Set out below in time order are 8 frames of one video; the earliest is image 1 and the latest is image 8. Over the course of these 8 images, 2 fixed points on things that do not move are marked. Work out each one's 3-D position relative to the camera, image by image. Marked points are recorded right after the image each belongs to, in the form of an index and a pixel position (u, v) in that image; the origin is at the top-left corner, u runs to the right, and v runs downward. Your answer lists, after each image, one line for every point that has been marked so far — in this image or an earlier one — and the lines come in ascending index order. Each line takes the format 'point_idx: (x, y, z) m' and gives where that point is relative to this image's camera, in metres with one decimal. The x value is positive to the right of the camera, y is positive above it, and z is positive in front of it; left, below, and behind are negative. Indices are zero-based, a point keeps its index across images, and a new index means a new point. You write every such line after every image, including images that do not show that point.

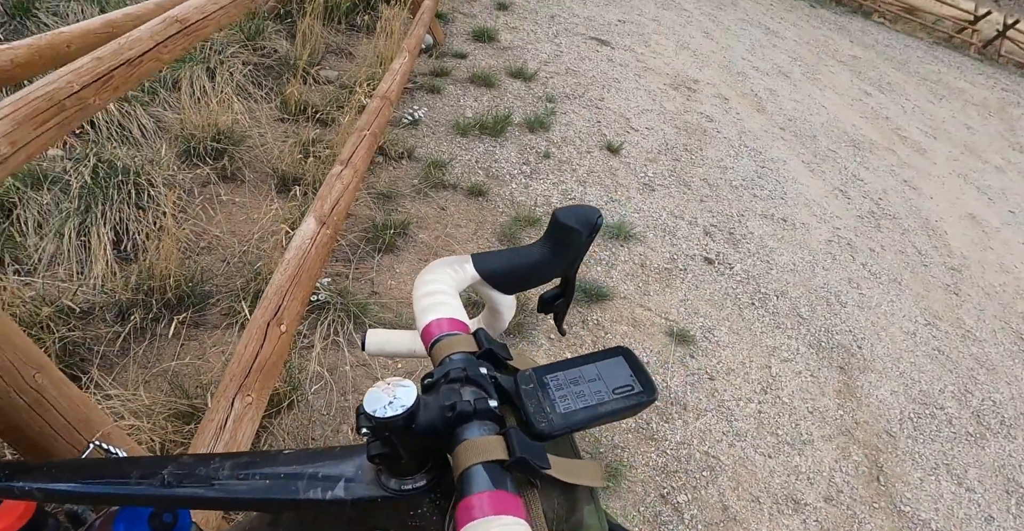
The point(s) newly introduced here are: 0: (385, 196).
0: (-0.7, +0.4, +3.8) m
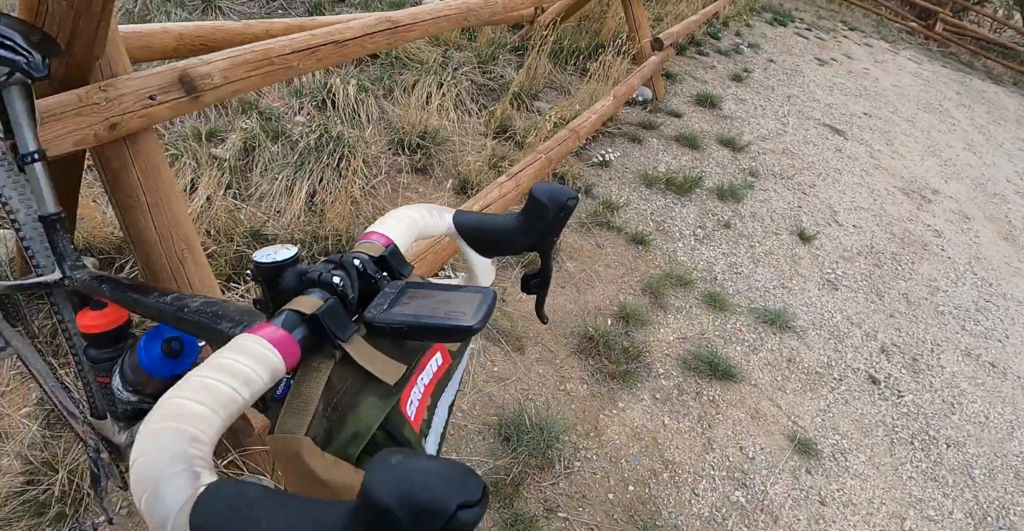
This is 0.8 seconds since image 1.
0: (+0.3, +0.3, +3.9) m
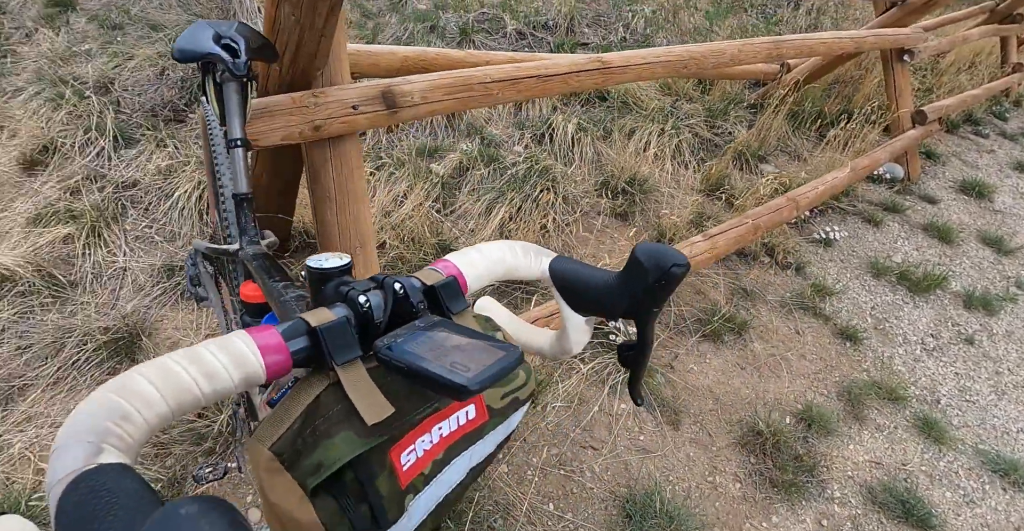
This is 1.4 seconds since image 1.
0: (+1.3, -0.2, +3.5) m
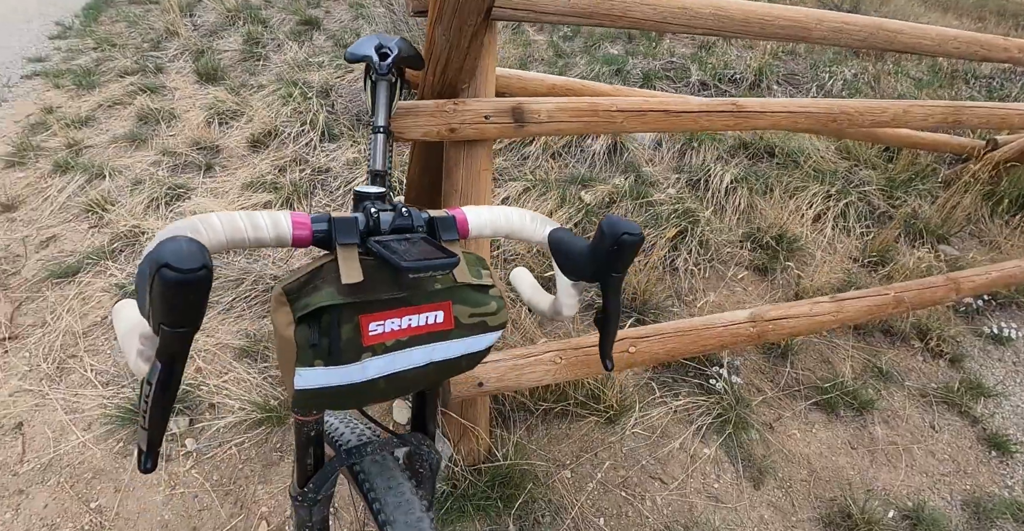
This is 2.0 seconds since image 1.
0: (+1.8, -0.5, +3.3) m
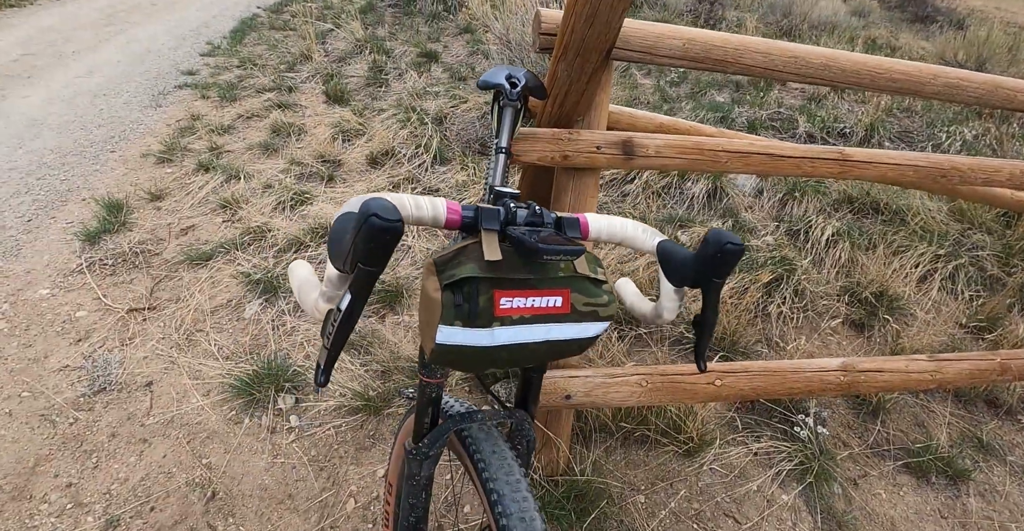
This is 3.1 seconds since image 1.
0: (+2.2, -0.9, +3.1) m
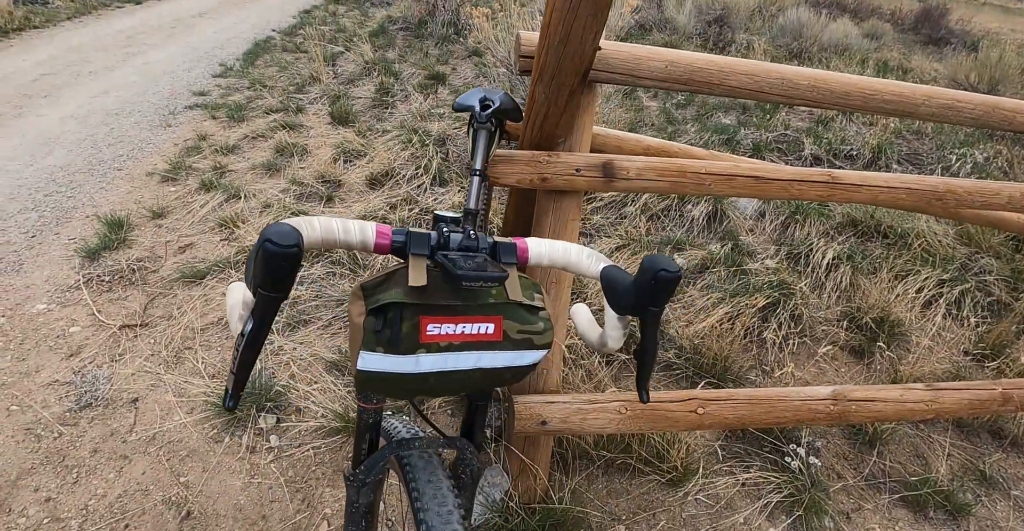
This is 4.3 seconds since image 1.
0: (+2.1, -1.0, +3.0) m
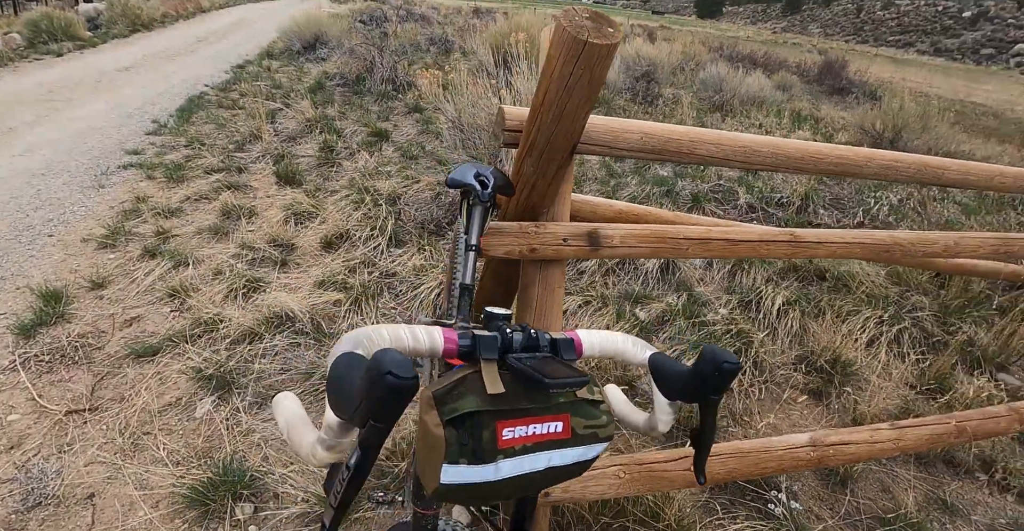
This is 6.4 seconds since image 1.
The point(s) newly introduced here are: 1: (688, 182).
0: (+2.1, -1.2, +3.2) m
1: (+1.7, +0.8, +6.4) m
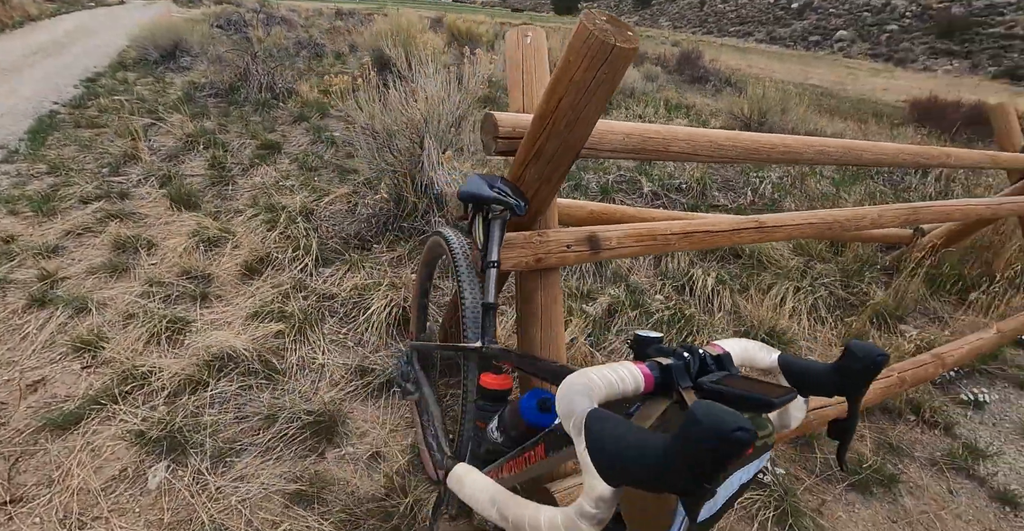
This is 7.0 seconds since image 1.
0: (+2.0, -1.0, +3.5) m
1: (+0.8, +0.9, +6.5) m
